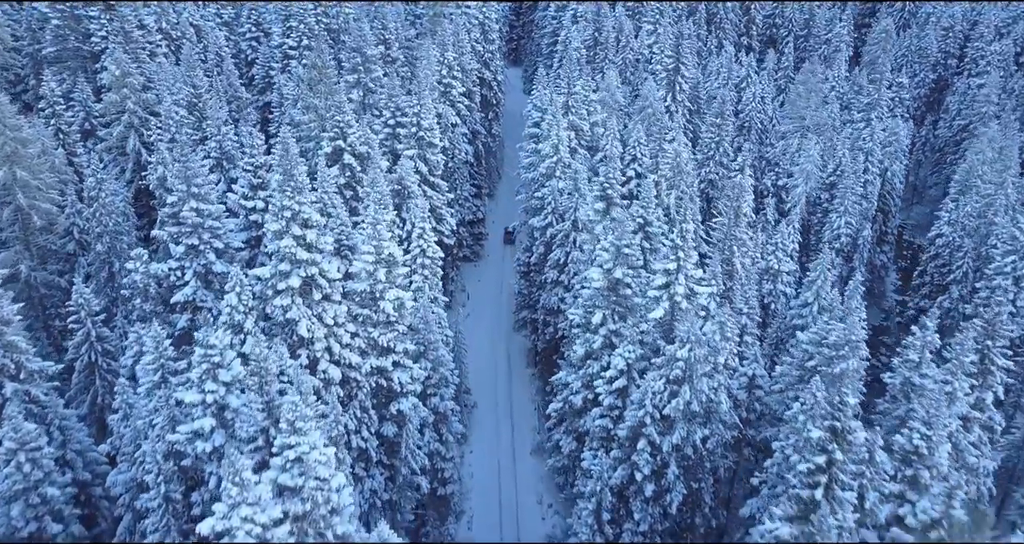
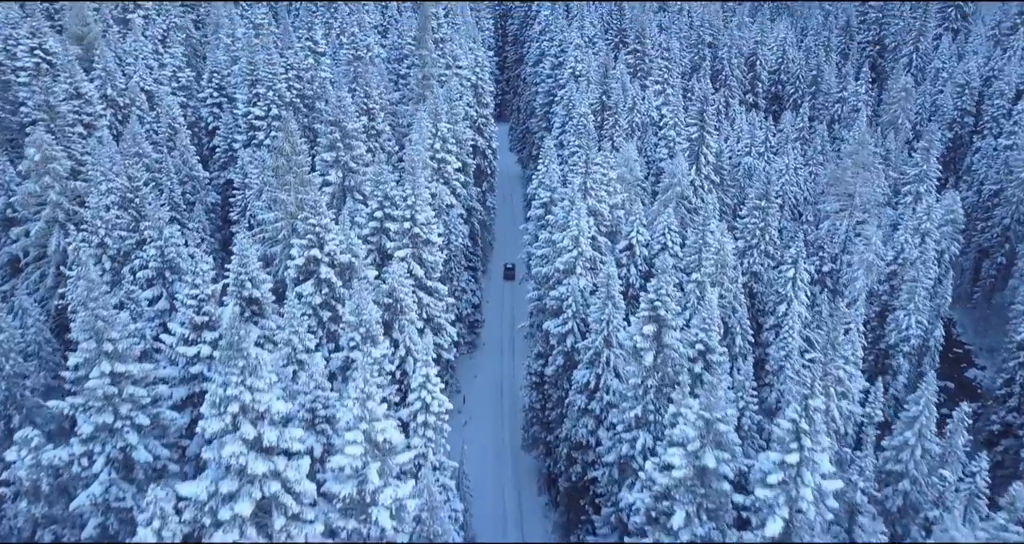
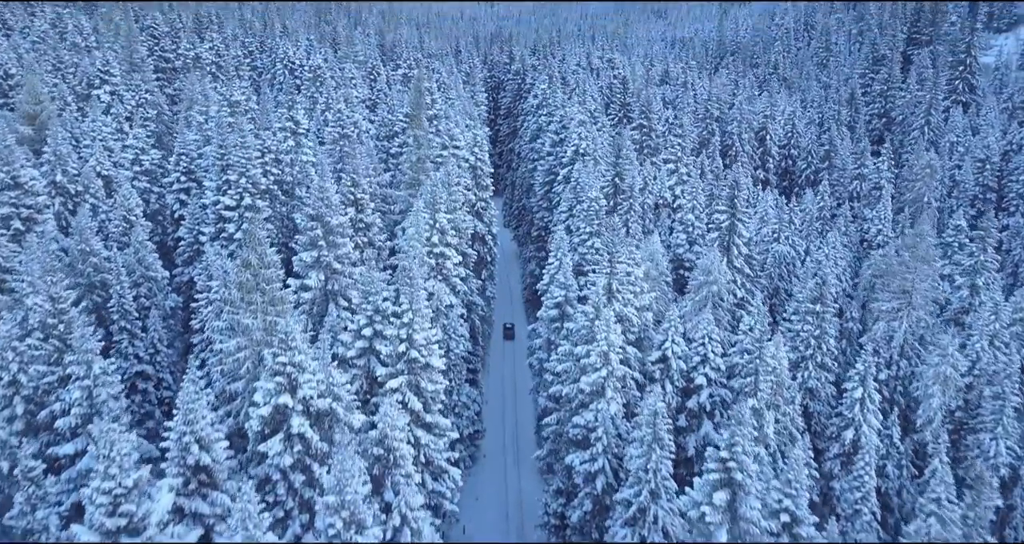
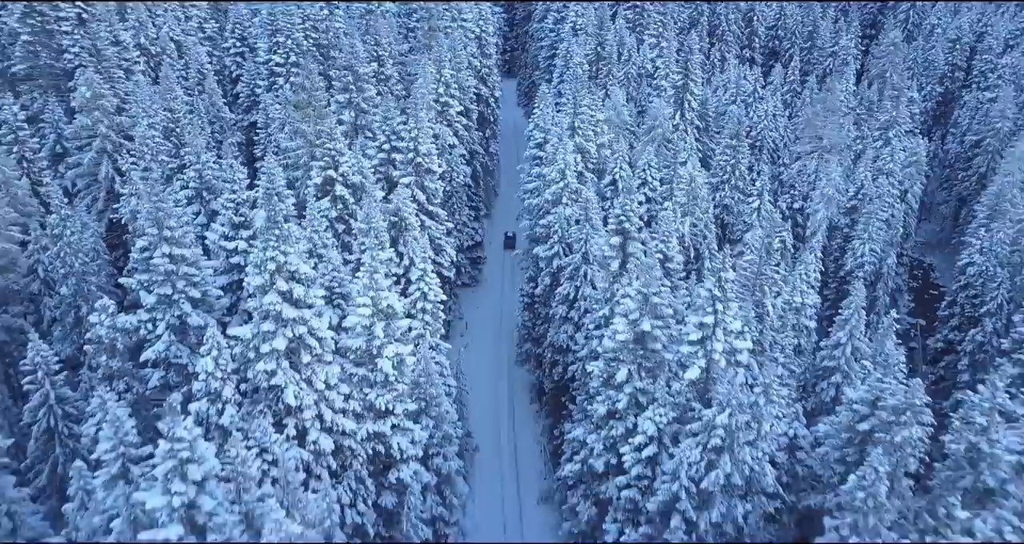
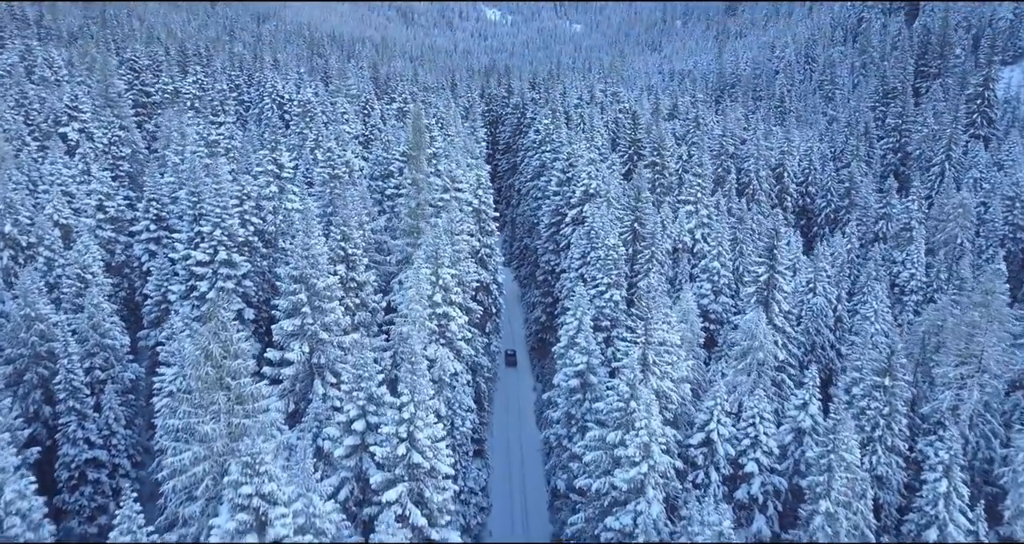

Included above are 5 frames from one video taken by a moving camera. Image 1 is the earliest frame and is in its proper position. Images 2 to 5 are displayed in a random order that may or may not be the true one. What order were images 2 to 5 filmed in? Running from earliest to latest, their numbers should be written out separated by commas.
4, 2, 3, 5
